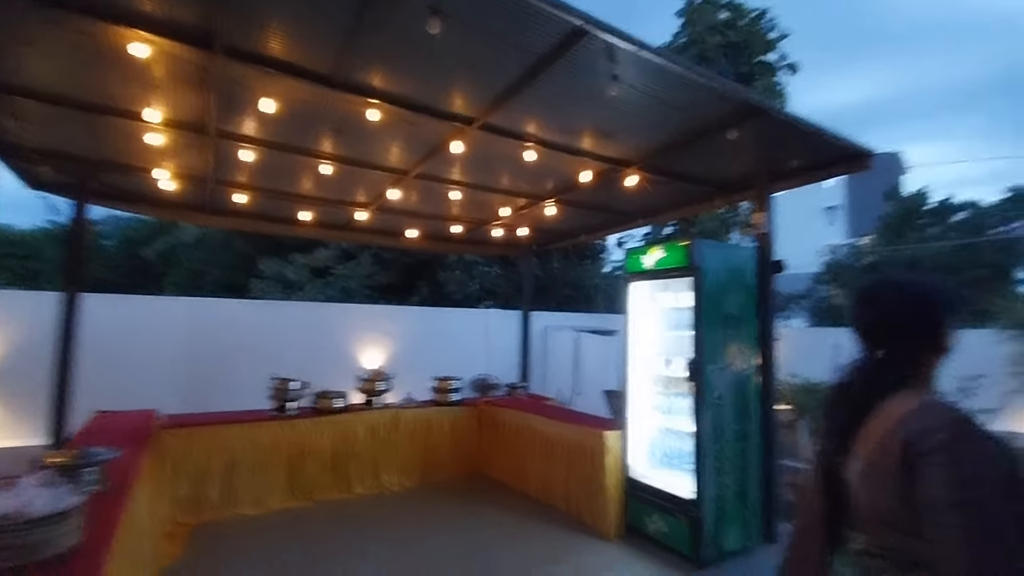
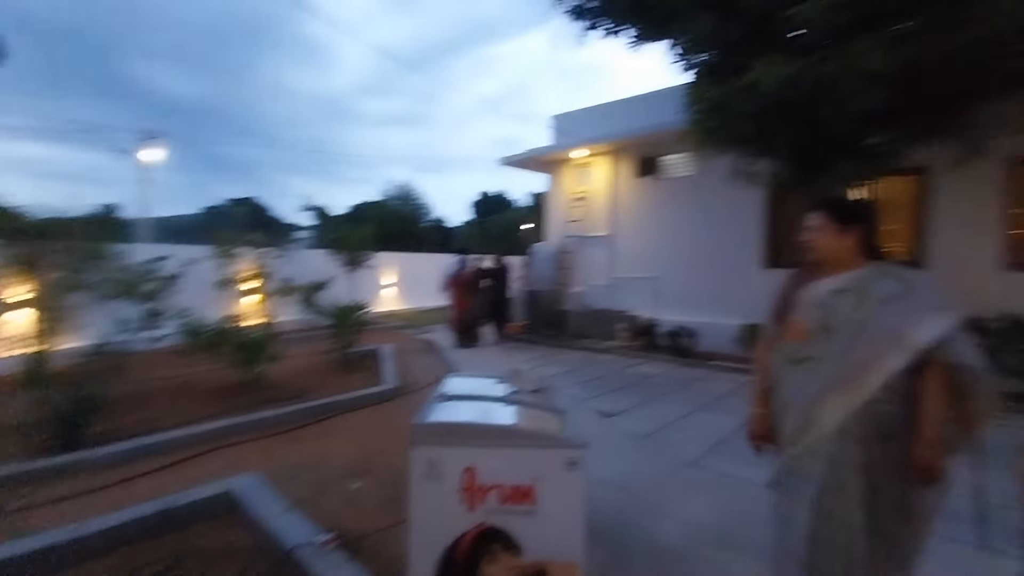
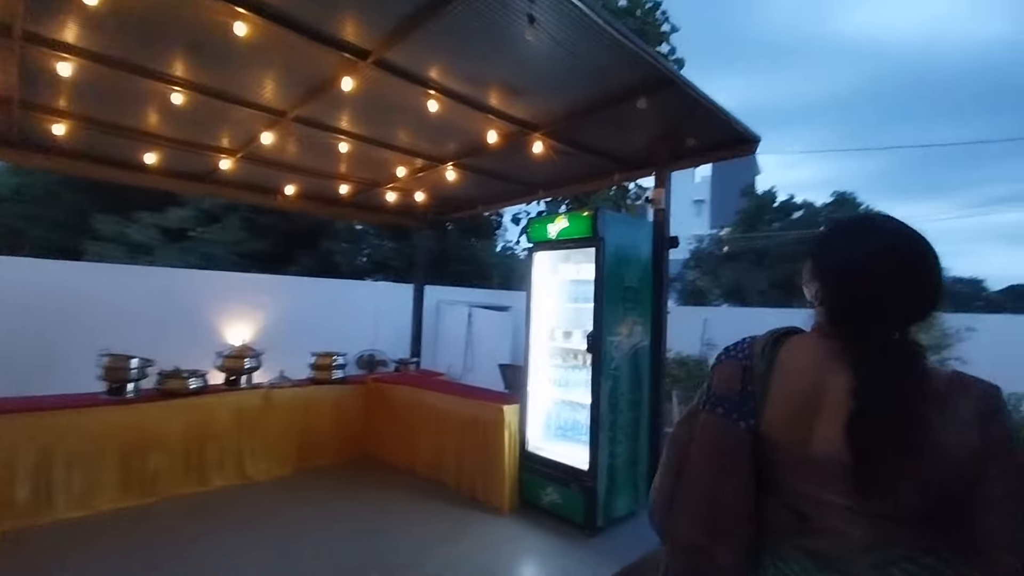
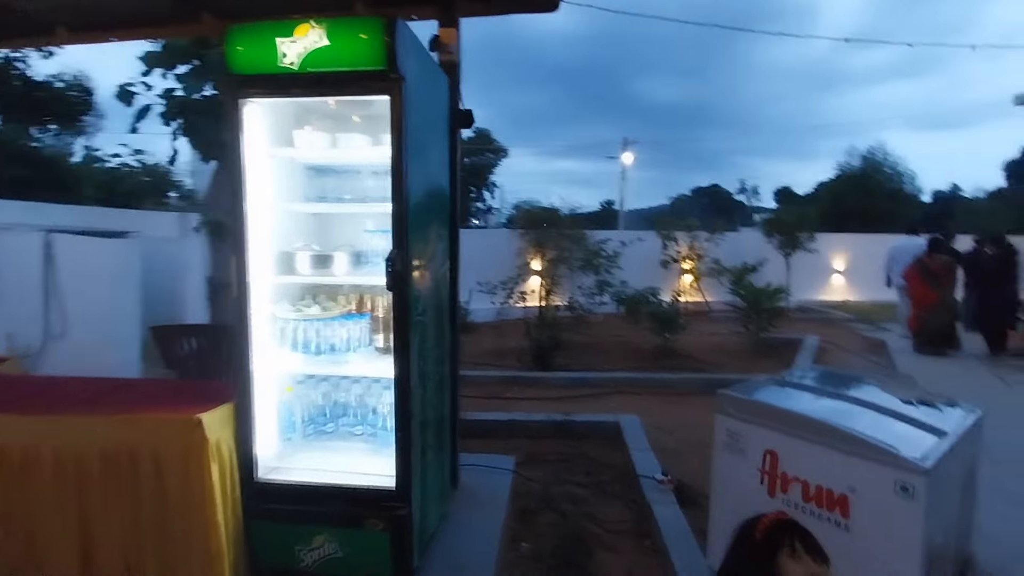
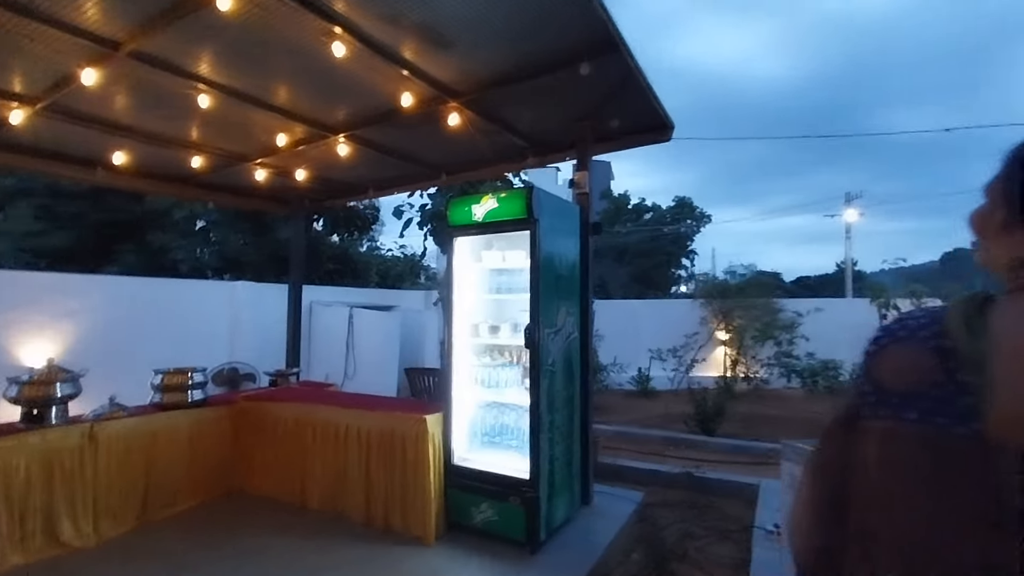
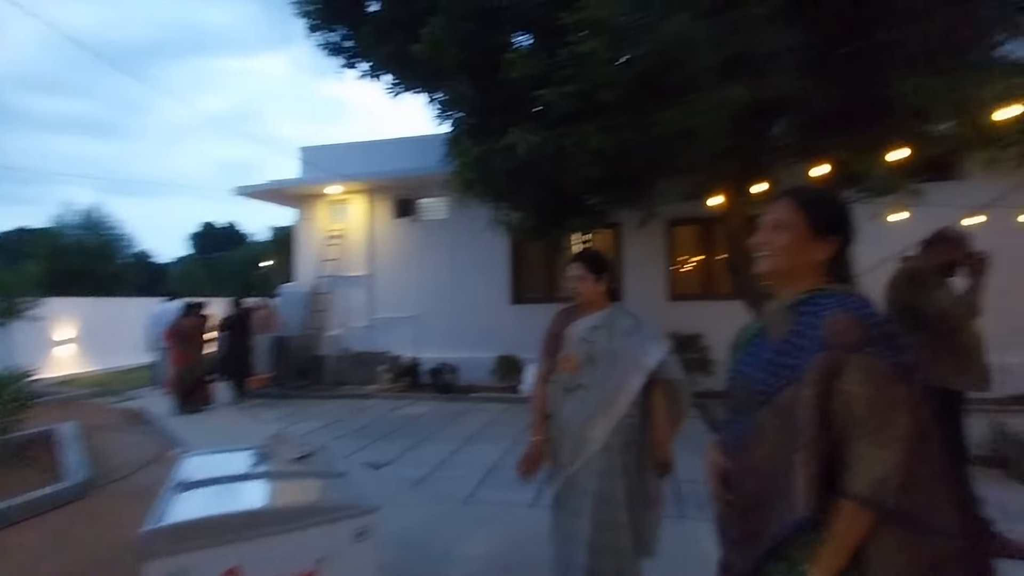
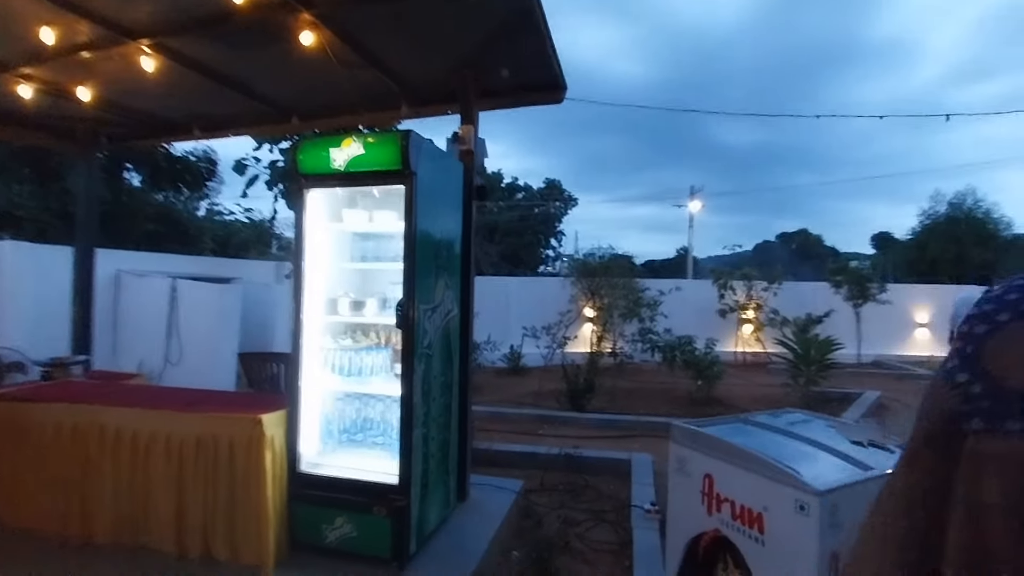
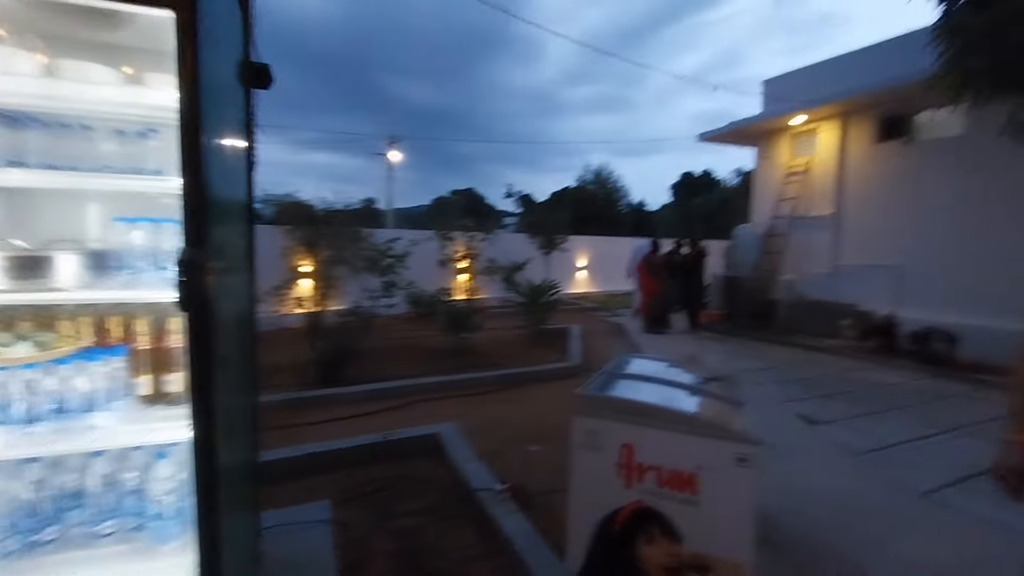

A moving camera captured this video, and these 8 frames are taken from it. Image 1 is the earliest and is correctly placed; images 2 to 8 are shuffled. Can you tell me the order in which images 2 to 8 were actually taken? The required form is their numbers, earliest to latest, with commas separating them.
3, 5, 7, 4, 8, 2, 6
